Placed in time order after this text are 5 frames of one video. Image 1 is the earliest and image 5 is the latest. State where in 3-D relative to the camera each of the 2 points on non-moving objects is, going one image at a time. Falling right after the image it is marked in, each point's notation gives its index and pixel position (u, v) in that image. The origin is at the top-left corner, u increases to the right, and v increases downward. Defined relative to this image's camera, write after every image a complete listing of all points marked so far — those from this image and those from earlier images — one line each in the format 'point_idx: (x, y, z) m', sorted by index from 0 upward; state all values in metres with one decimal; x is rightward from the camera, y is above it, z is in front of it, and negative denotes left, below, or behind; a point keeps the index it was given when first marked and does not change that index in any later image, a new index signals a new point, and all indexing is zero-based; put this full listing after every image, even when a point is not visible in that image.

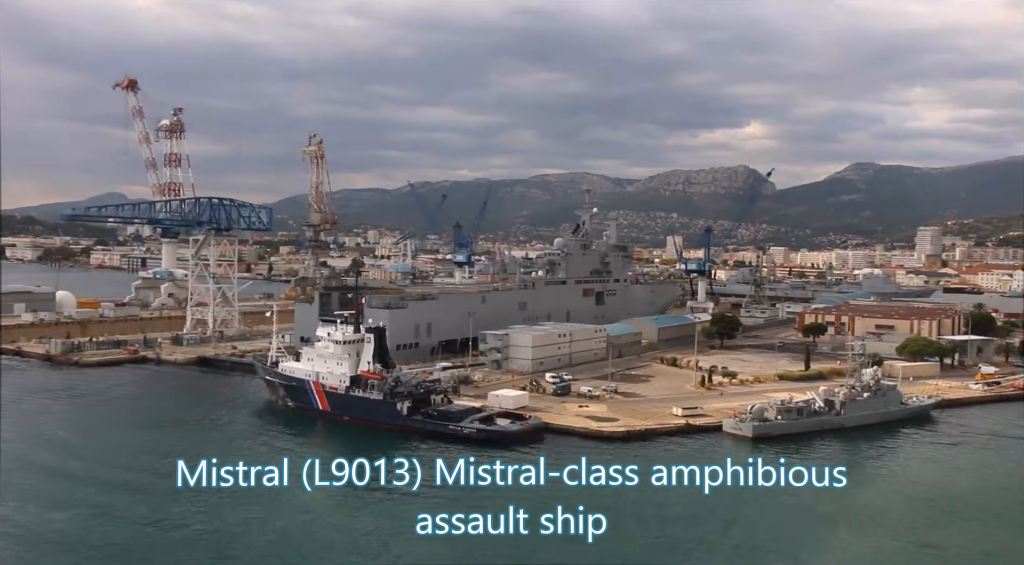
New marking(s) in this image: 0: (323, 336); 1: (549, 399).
0: (-3.2, -0.9, +16.5) m
1: (+0.7, -2.1, +17.0) m
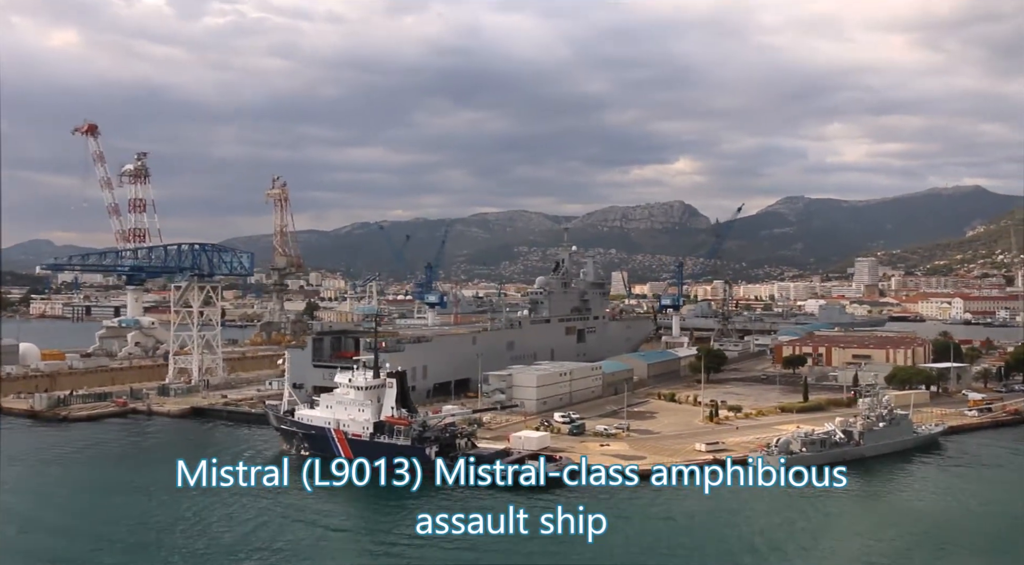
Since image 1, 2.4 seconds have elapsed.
0: (-2.9, -1.7, +16.2) m
1: (+1.0, -2.8, +16.9) m
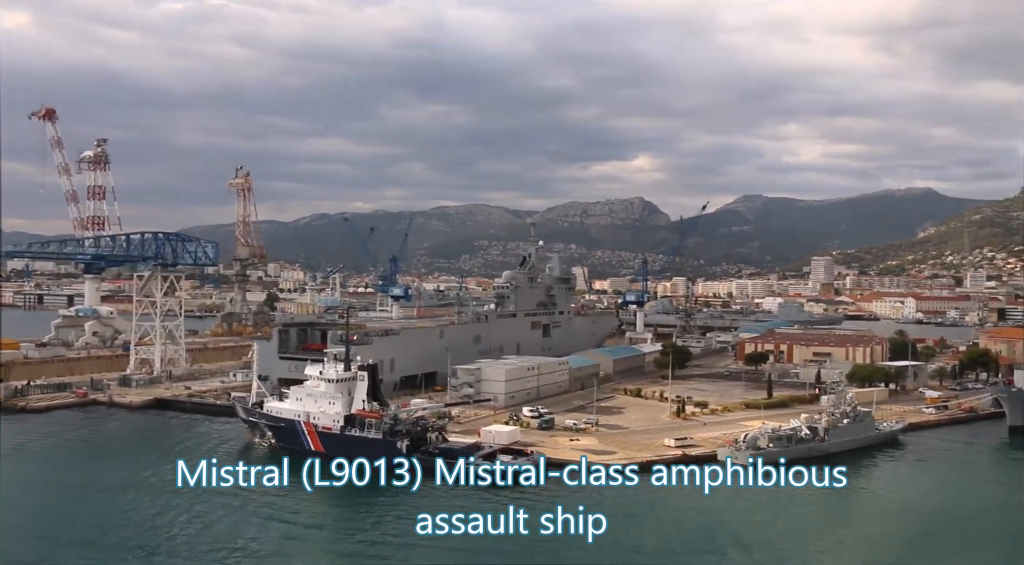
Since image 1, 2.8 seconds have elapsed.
0: (-3.4, -1.6, +16.1) m
1: (+0.5, -2.7, +17.0) m
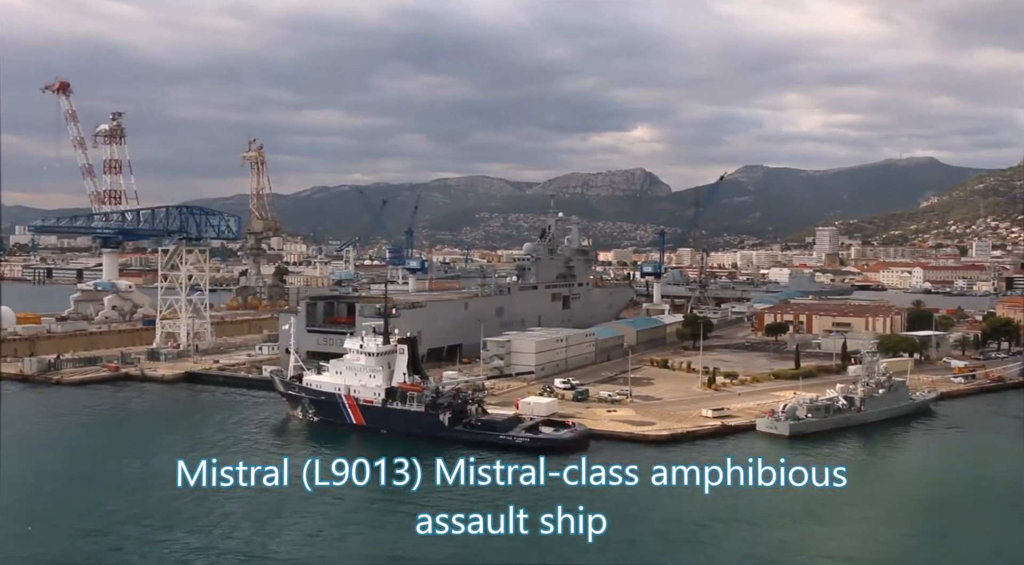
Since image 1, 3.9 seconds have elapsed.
0: (-2.8, -1.1, +16.1) m
1: (+1.1, -2.2, +17.1) m
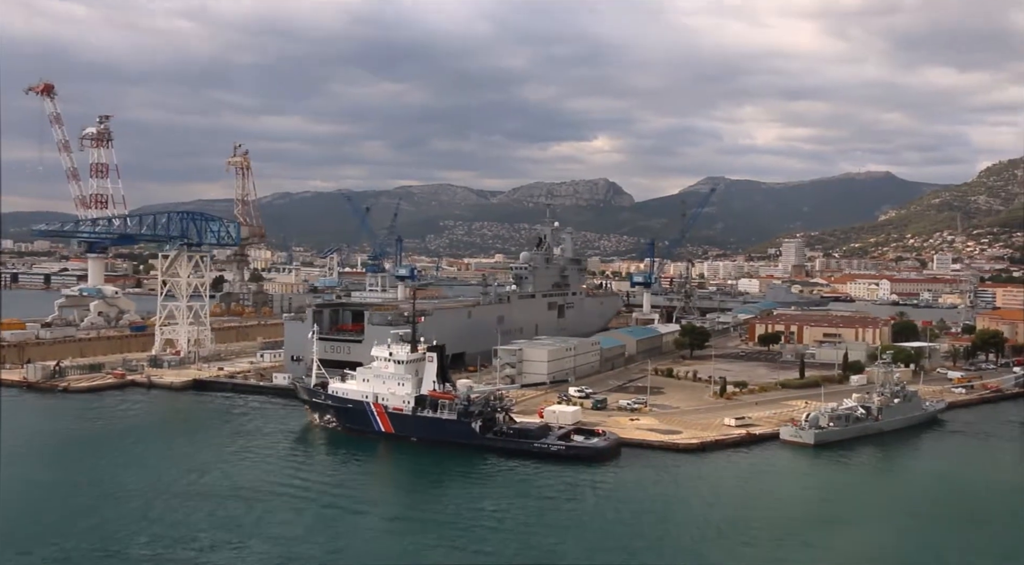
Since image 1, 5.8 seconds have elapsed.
0: (-2.3, -1.2, +16.1) m
1: (+1.5, -2.4, +17.1) m
